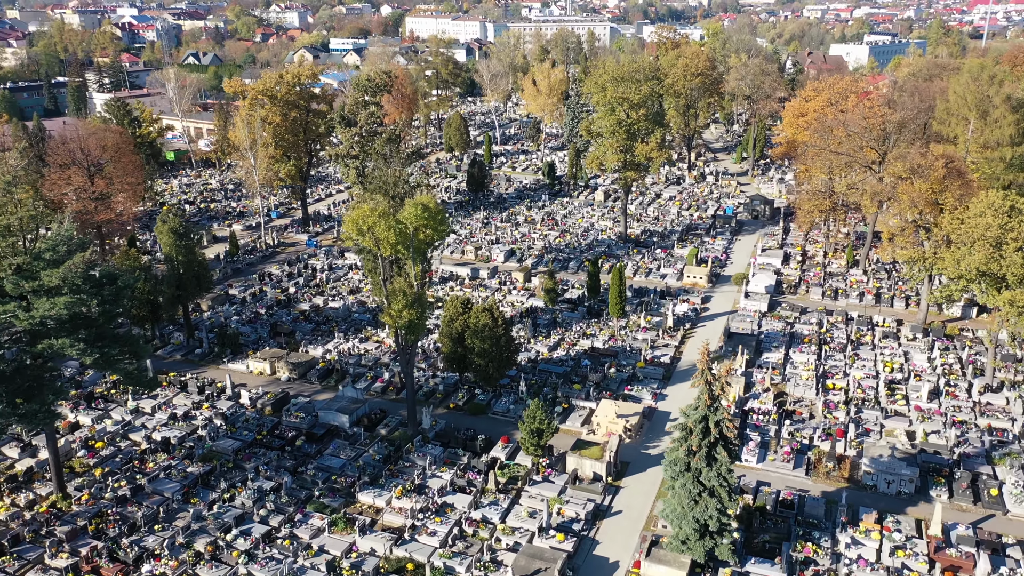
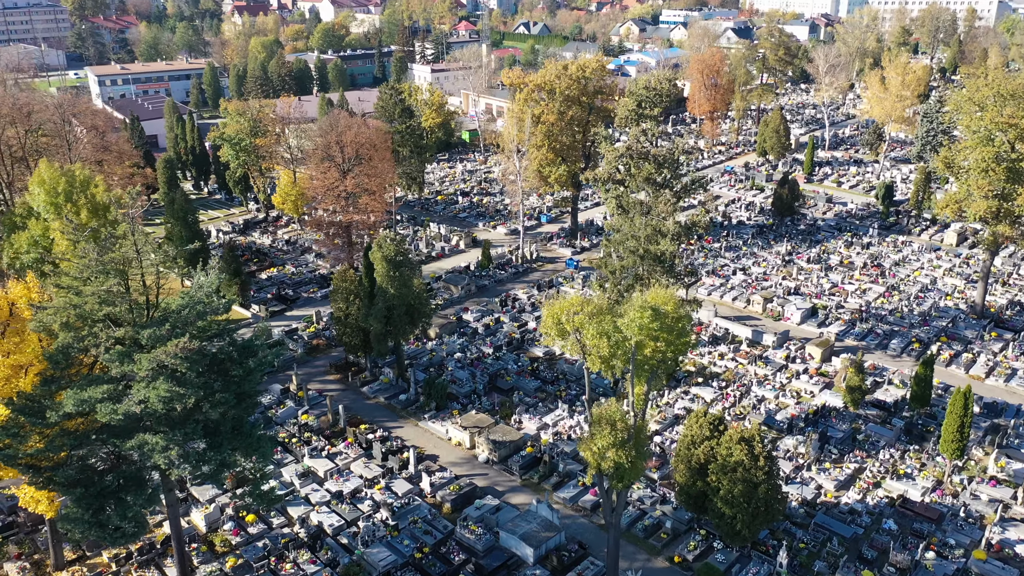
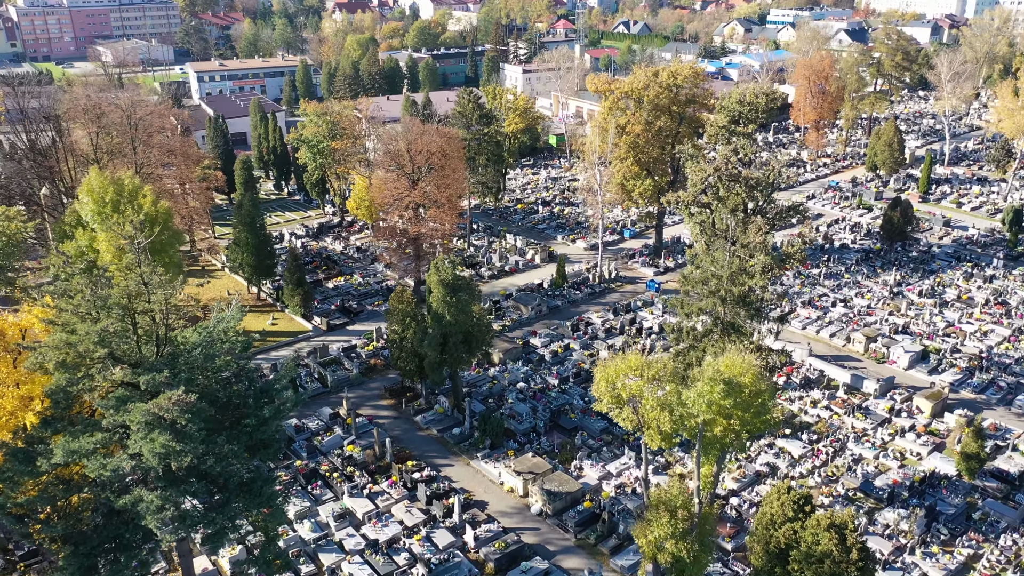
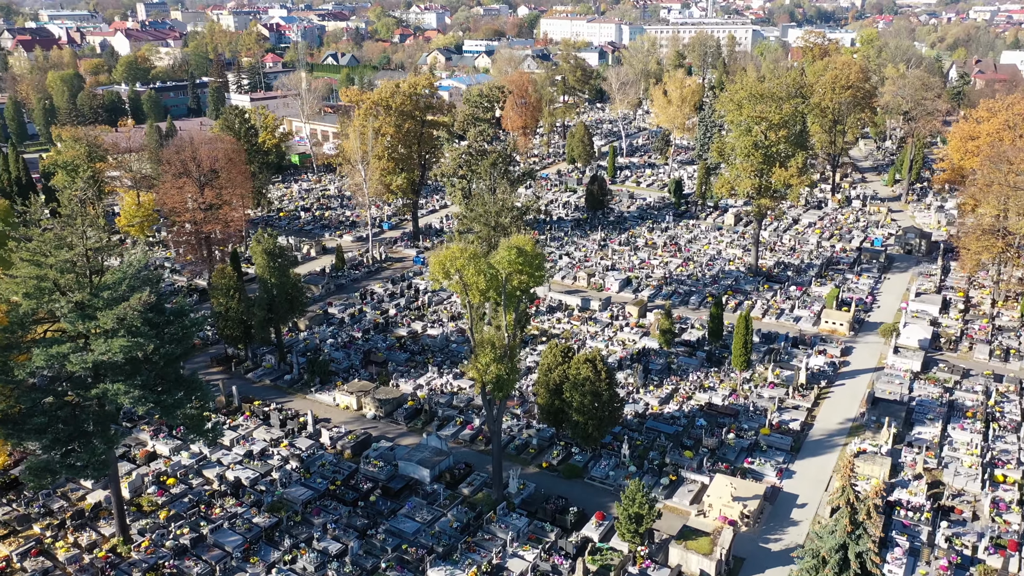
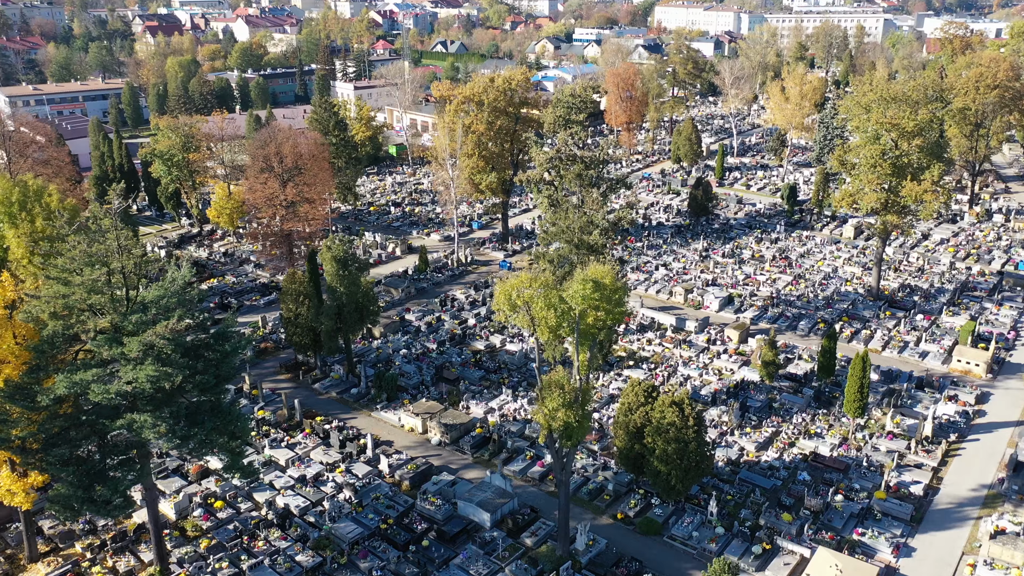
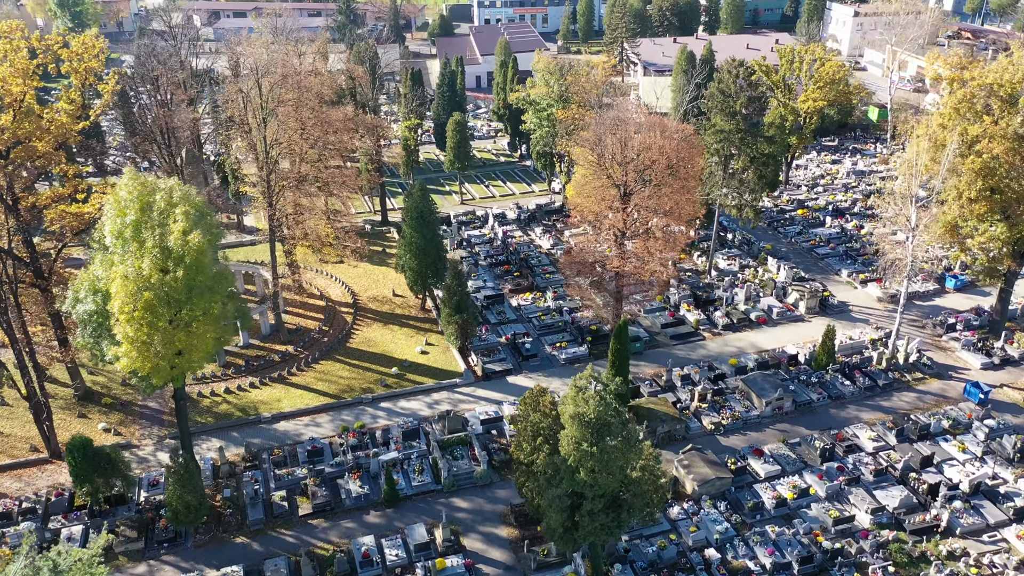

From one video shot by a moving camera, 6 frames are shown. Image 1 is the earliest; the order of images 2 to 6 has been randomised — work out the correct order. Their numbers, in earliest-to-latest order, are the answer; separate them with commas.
4, 5, 2, 3, 6
